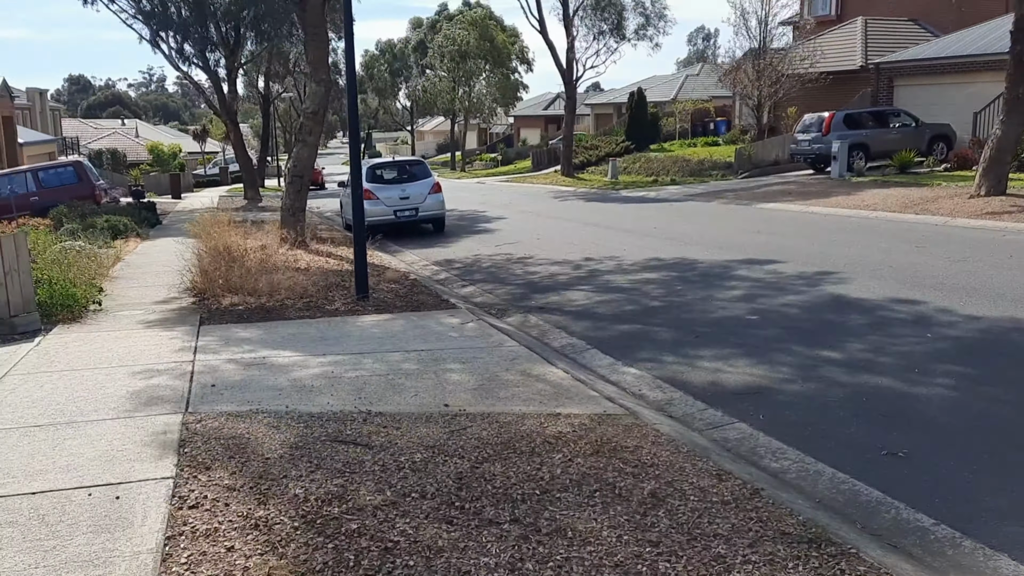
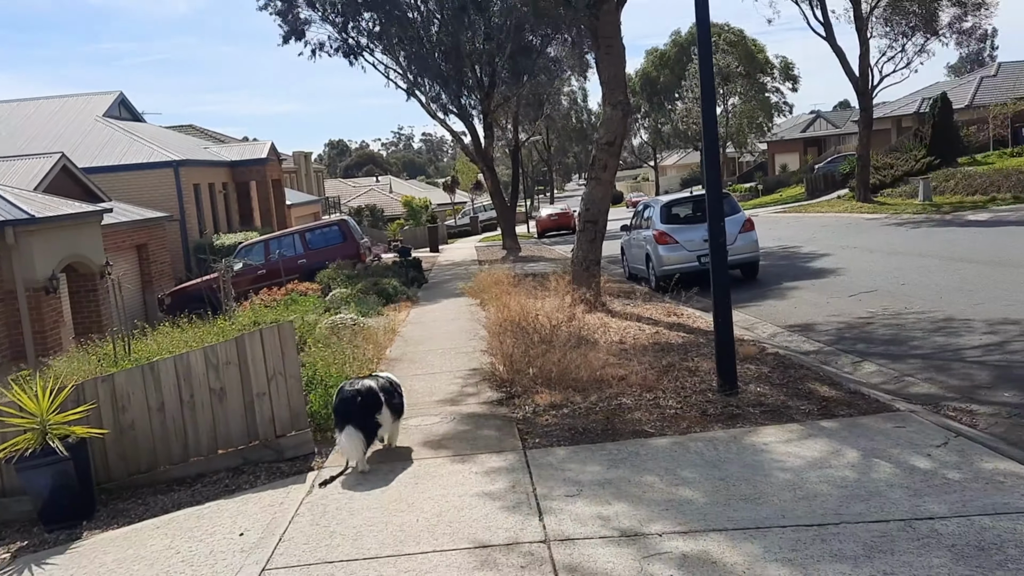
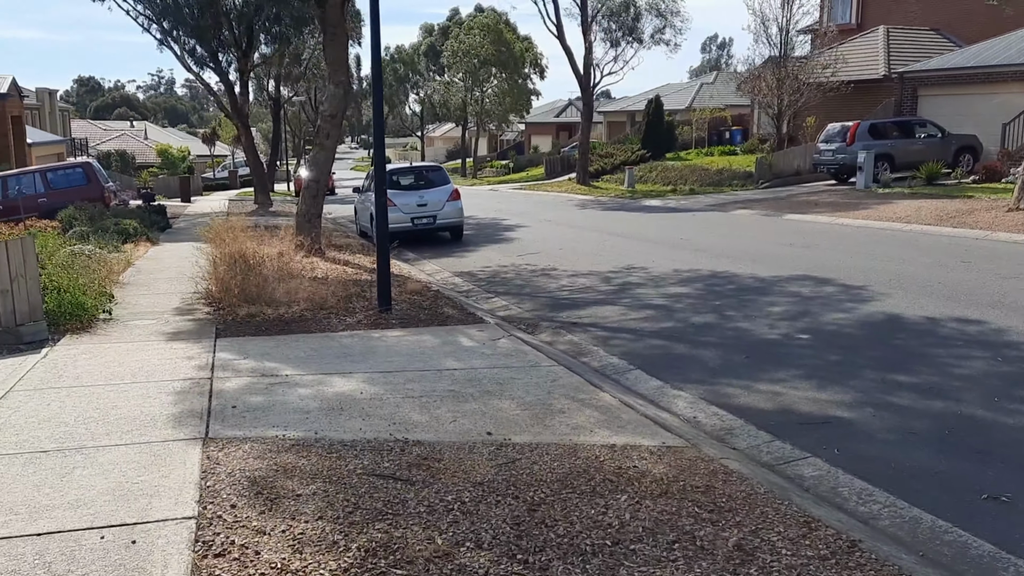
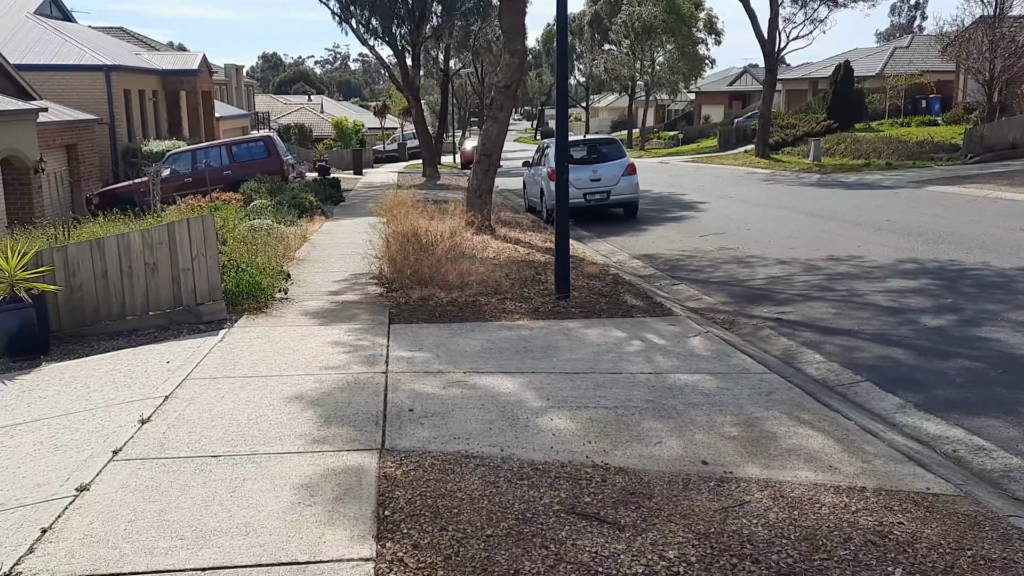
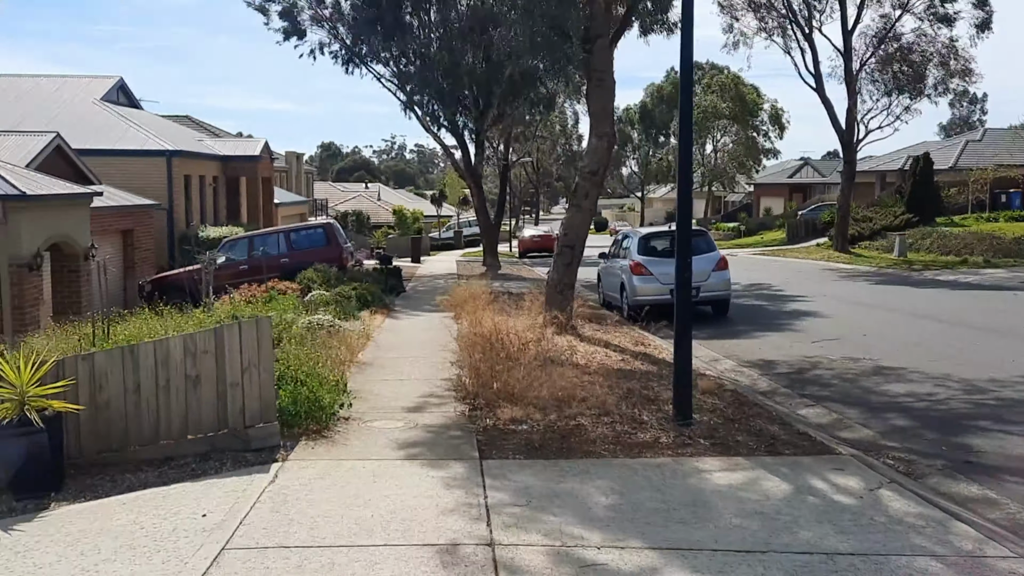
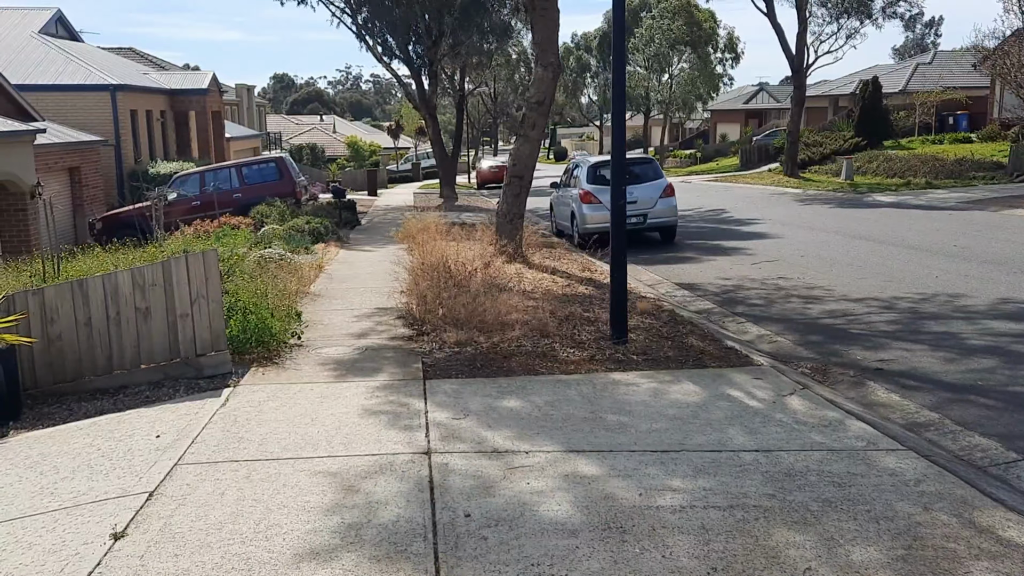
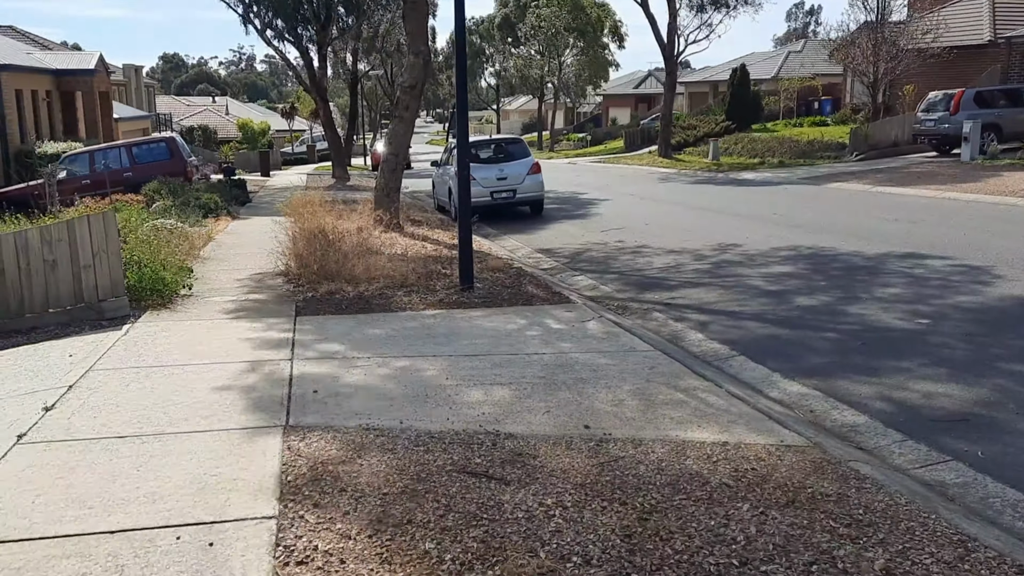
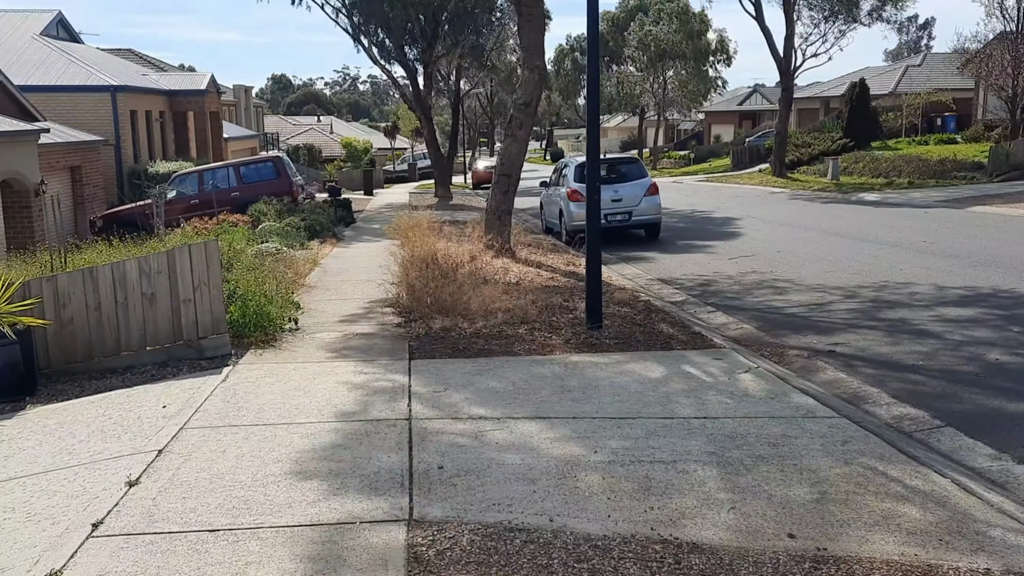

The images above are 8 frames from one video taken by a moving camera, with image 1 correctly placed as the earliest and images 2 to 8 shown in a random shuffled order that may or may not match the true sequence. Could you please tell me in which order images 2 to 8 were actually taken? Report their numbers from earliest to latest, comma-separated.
3, 7, 4, 8, 6, 5, 2
